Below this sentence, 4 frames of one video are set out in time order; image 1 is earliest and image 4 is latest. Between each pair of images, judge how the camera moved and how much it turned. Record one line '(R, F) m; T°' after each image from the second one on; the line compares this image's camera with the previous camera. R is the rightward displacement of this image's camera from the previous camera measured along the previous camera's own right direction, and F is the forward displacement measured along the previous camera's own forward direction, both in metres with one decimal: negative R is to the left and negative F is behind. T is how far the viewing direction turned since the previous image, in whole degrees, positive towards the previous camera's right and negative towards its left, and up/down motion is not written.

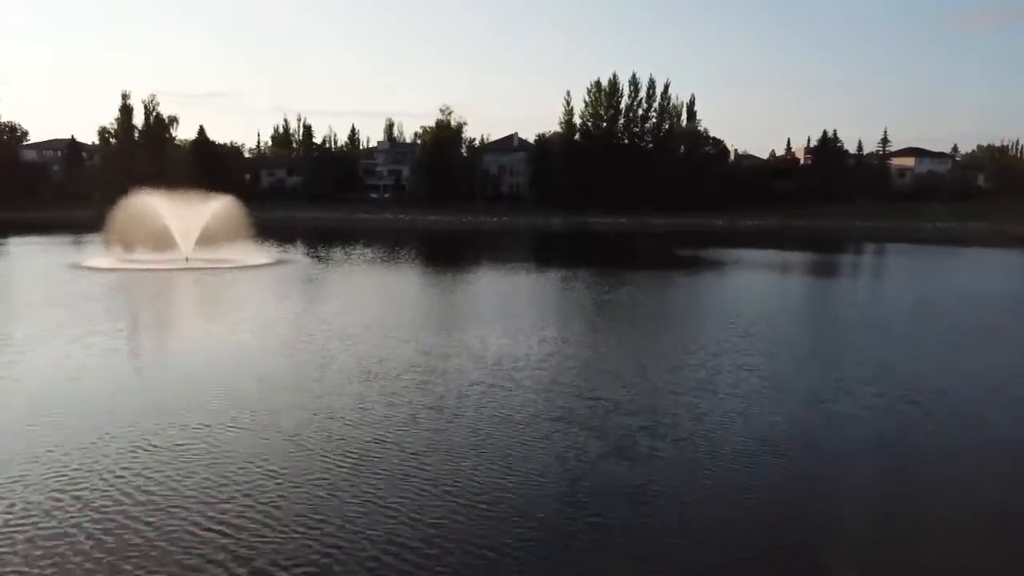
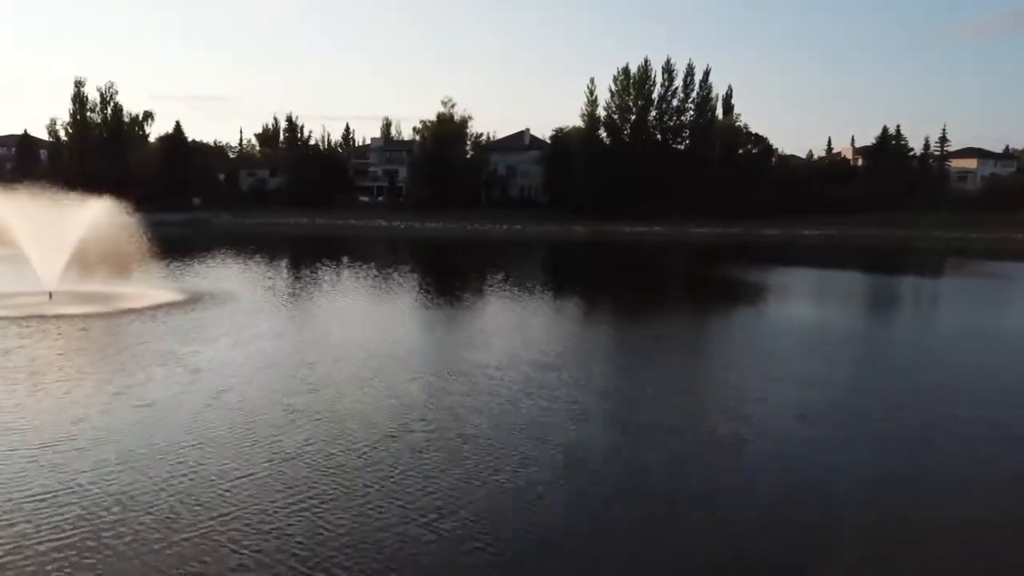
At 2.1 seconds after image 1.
(-0.5, +6.1) m; 0°
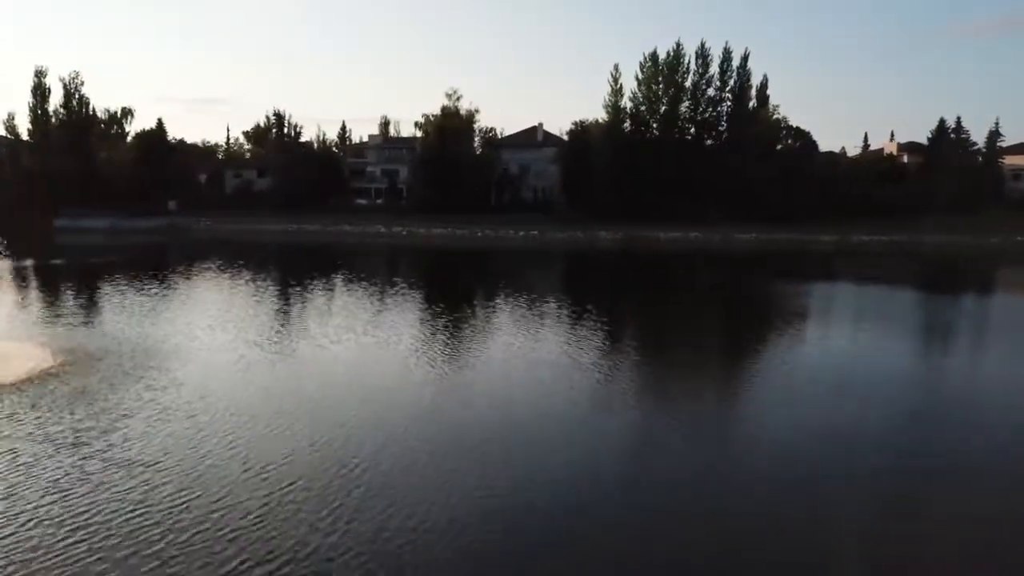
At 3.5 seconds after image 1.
(-0.6, +4.2) m; 0°
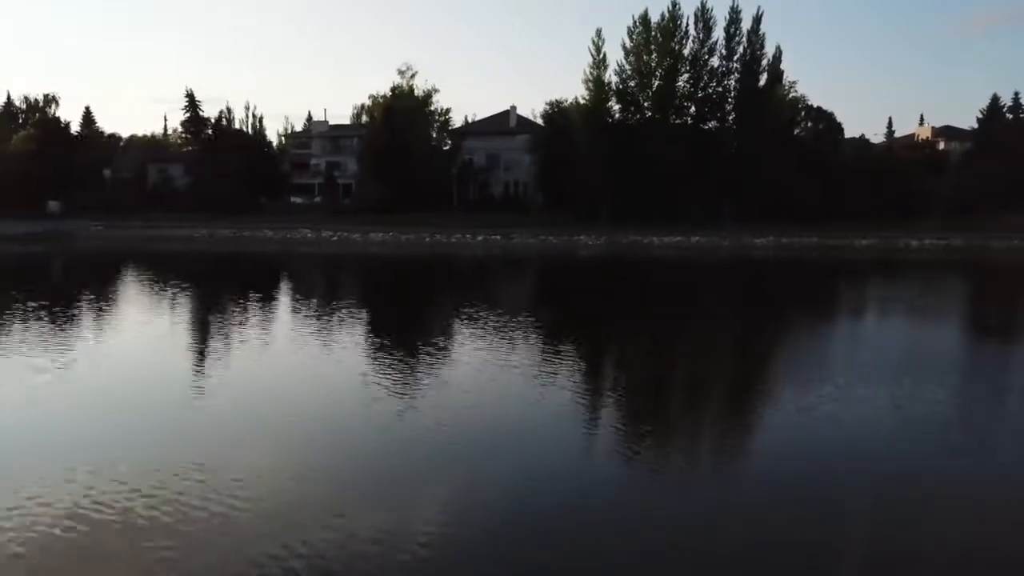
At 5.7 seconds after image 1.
(+1.2, +6.3) m; 0°
